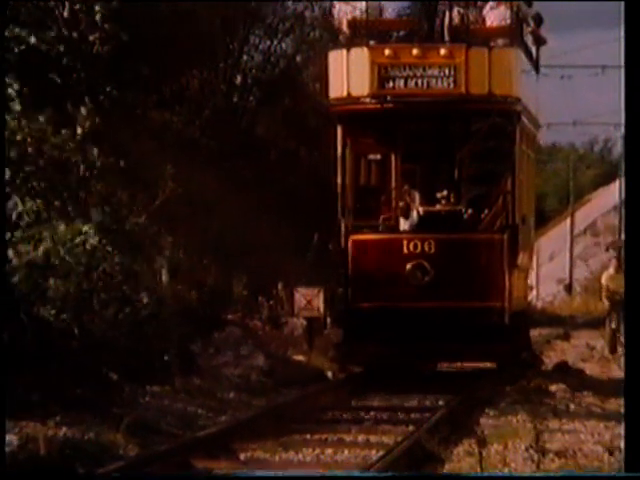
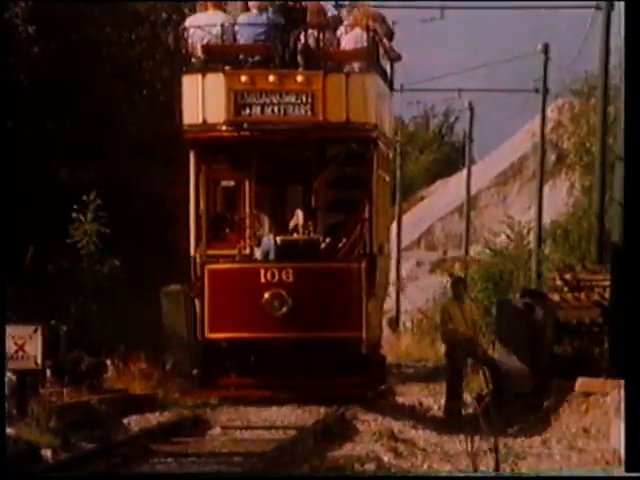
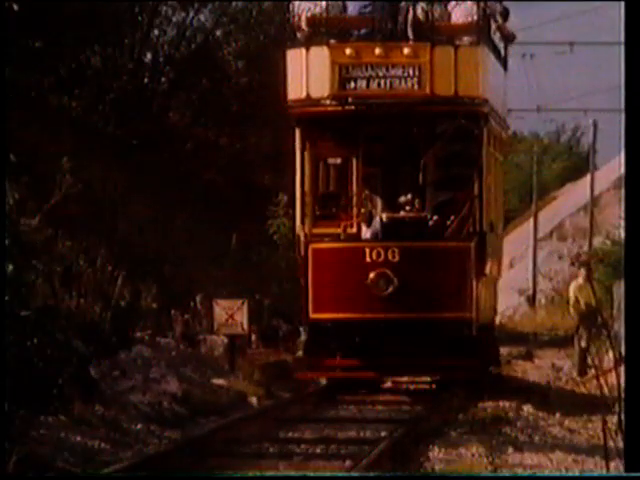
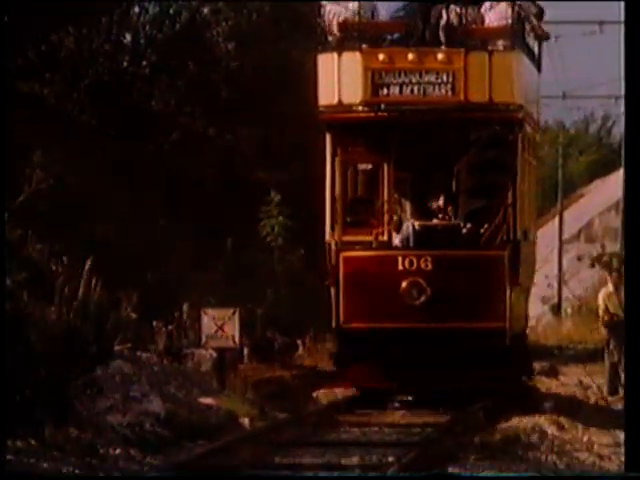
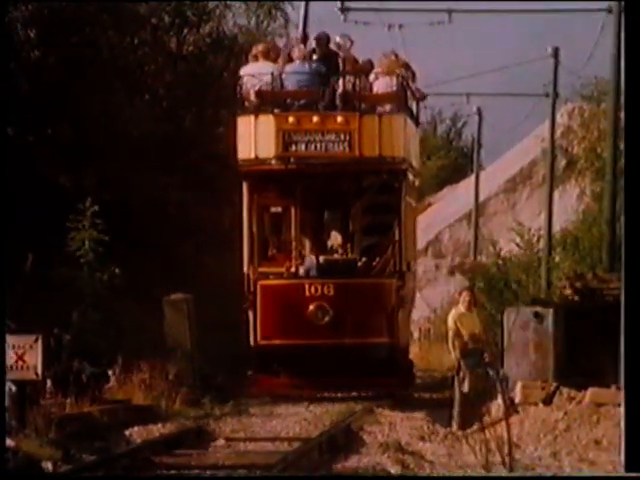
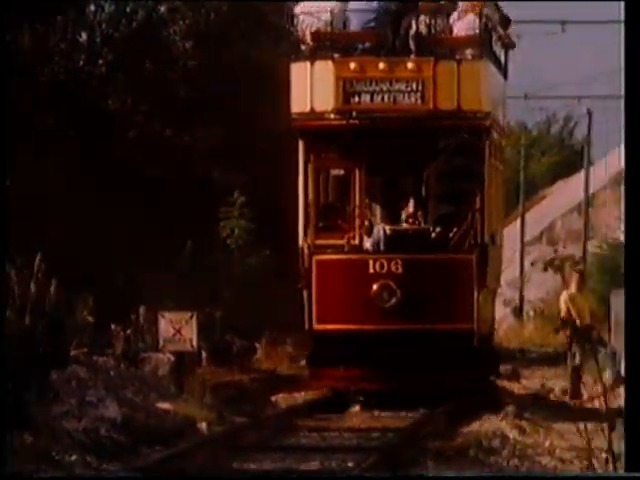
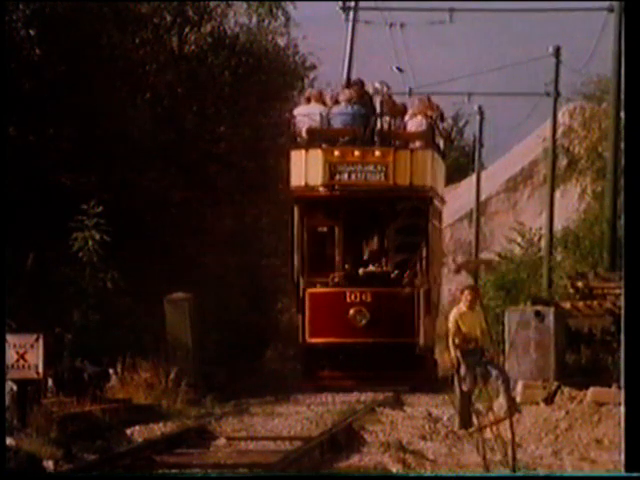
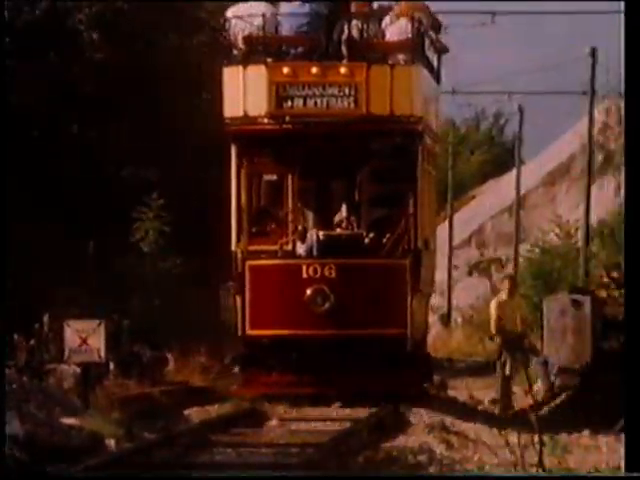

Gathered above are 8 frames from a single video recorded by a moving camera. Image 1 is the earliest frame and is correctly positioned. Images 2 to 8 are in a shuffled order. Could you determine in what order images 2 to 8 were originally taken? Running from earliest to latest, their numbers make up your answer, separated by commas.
3, 4, 6, 8, 2, 5, 7
